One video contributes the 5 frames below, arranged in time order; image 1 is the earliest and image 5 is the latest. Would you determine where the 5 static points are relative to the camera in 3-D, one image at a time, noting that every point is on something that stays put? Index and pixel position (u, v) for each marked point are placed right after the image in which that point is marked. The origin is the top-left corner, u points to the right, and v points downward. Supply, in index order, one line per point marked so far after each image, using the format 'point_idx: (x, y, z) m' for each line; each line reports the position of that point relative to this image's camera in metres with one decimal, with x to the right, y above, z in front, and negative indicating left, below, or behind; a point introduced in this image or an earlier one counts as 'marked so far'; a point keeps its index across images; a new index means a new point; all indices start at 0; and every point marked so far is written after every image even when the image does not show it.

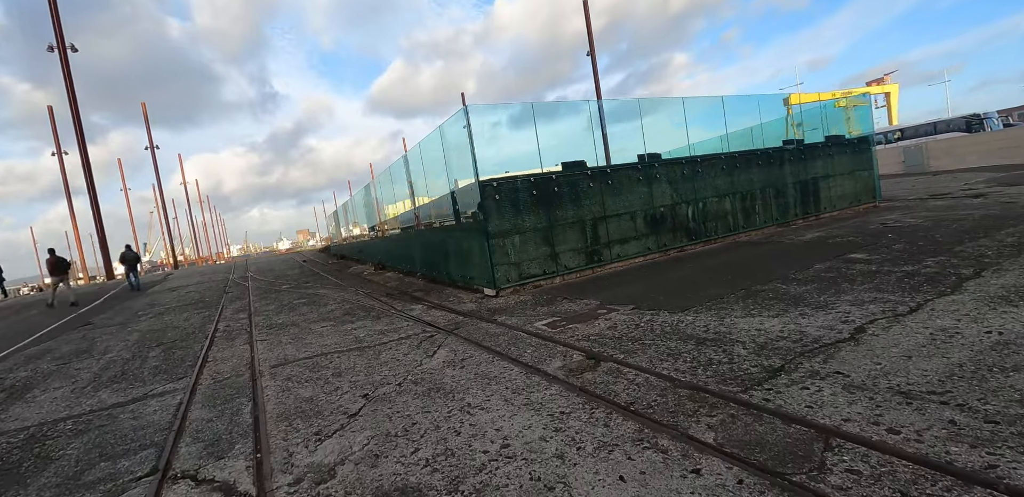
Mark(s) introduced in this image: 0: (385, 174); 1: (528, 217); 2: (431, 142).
0: (-3.9, +2.3, +14.2) m
1: (+0.3, +0.6, +8.2) m
2: (-1.9, +2.4, +10.2) m
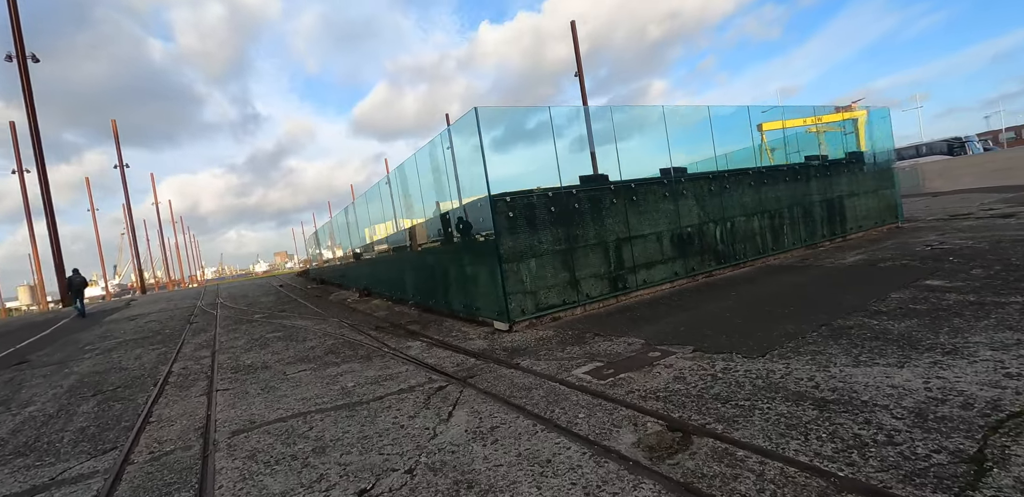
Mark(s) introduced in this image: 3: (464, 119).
0: (-4.0, +1.6, +13.0) m
1: (+0.5, +0.2, +7.0) m
2: (-1.8, +1.9, +9.1) m
3: (-0.7, +2.0, +7.2) m
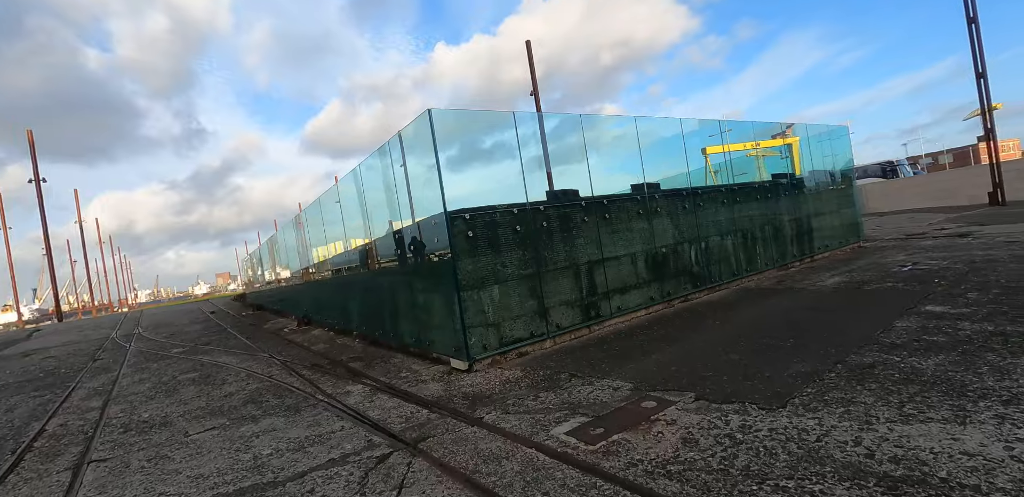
0: (-5.0, +1.0, +11.7) m
1: (0.0, -0.2, +6.1) m
2: (-2.5, +1.5, +8.0) m
3: (-1.3, +1.7, +6.2) m
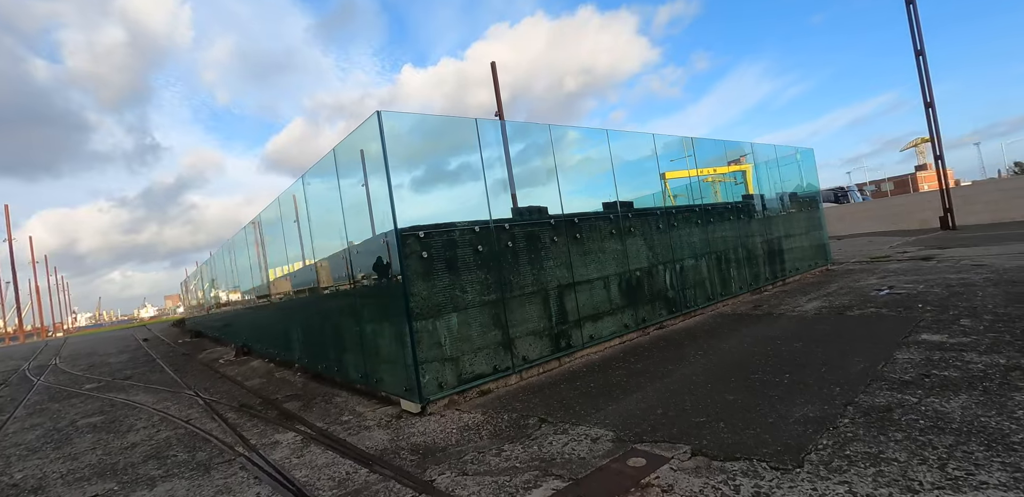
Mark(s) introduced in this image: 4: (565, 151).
0: (-5.9, +0.6, +10.6) m
1: (-0.5, -0.4, +5.4) m
2: (-3.1, +1.1, +7.2) m
3: (-1.7, +1.4, +5.5) m
4: (+0.8, +1.4, +6.8) m
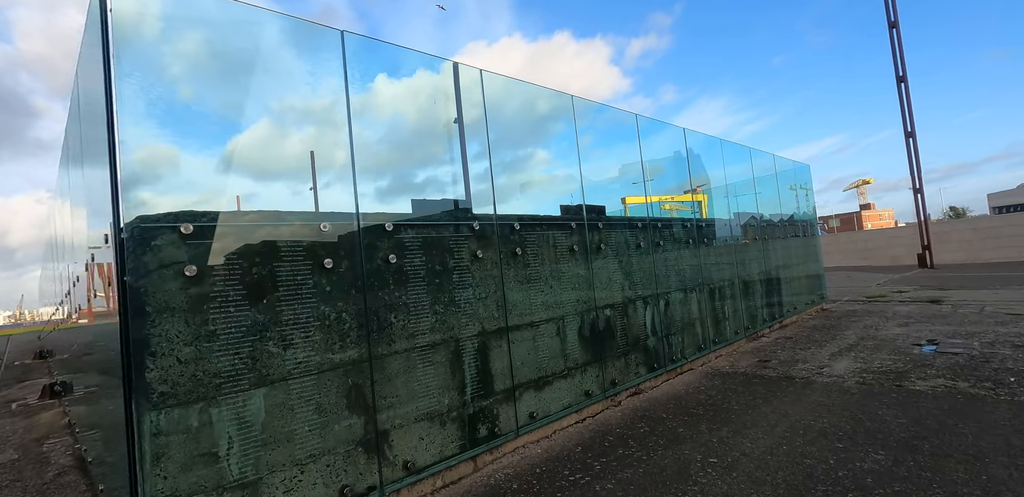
0: (-7.0, +0.6, +7.6) m
1: (-1.3, -0.5, +2.8) m
2: (-4.0, +1.1, +4.5) m
3: (-2.4, +1.4, +2.9) m
4: (0.0, +1.2, +4.4) m
